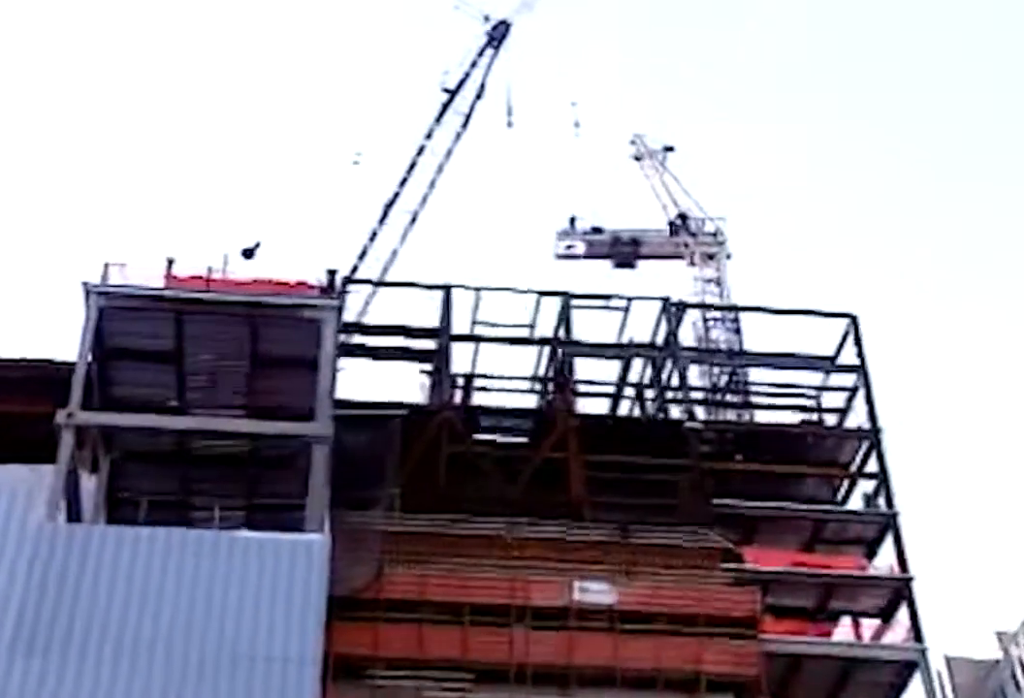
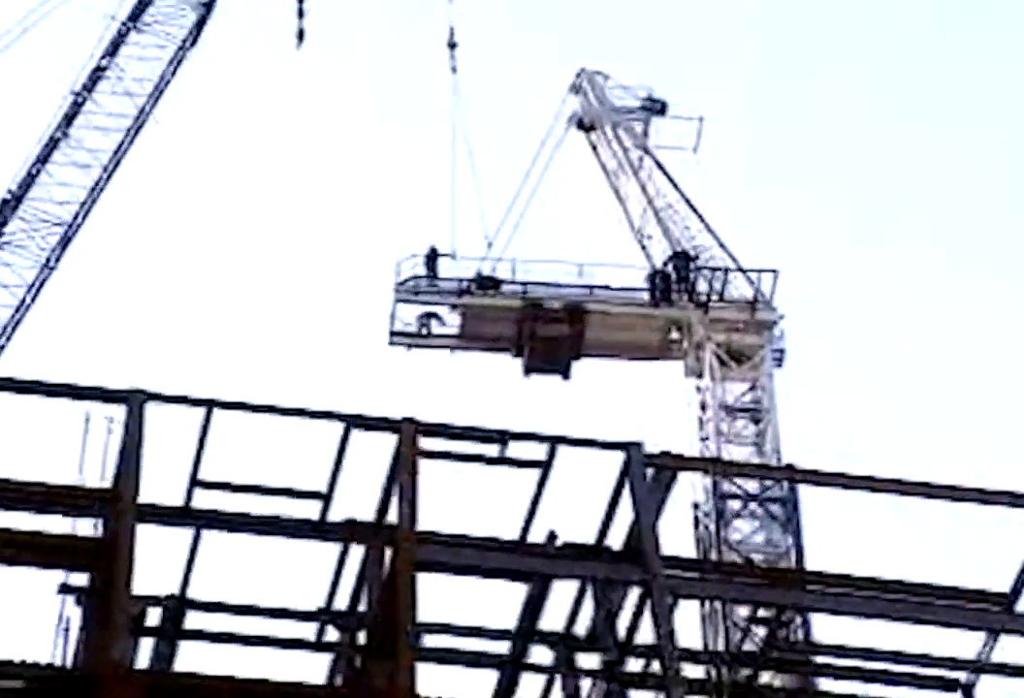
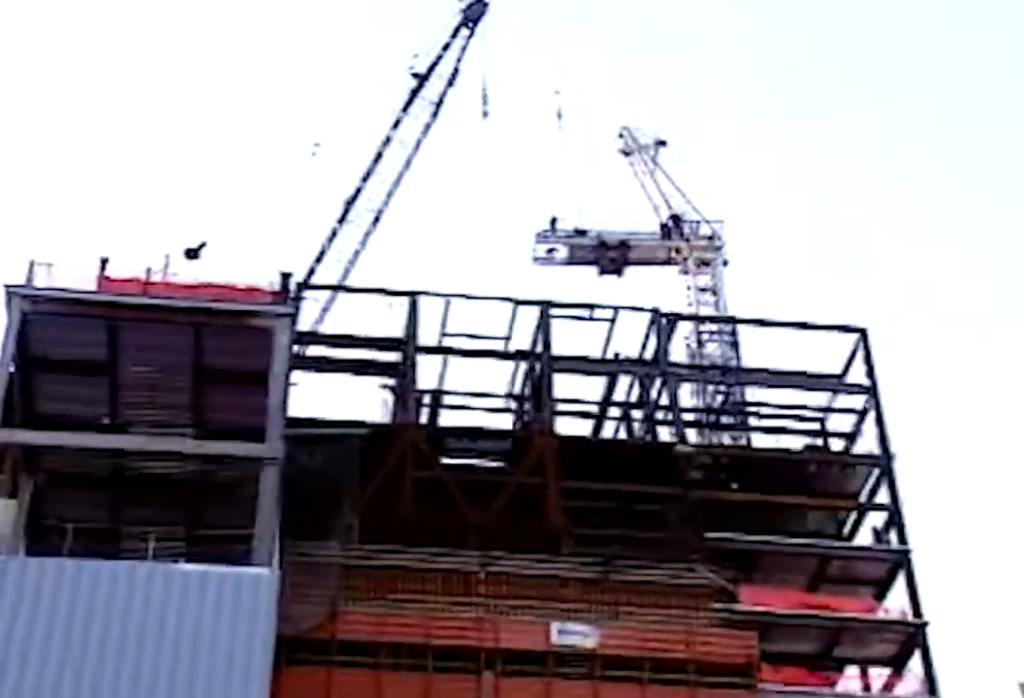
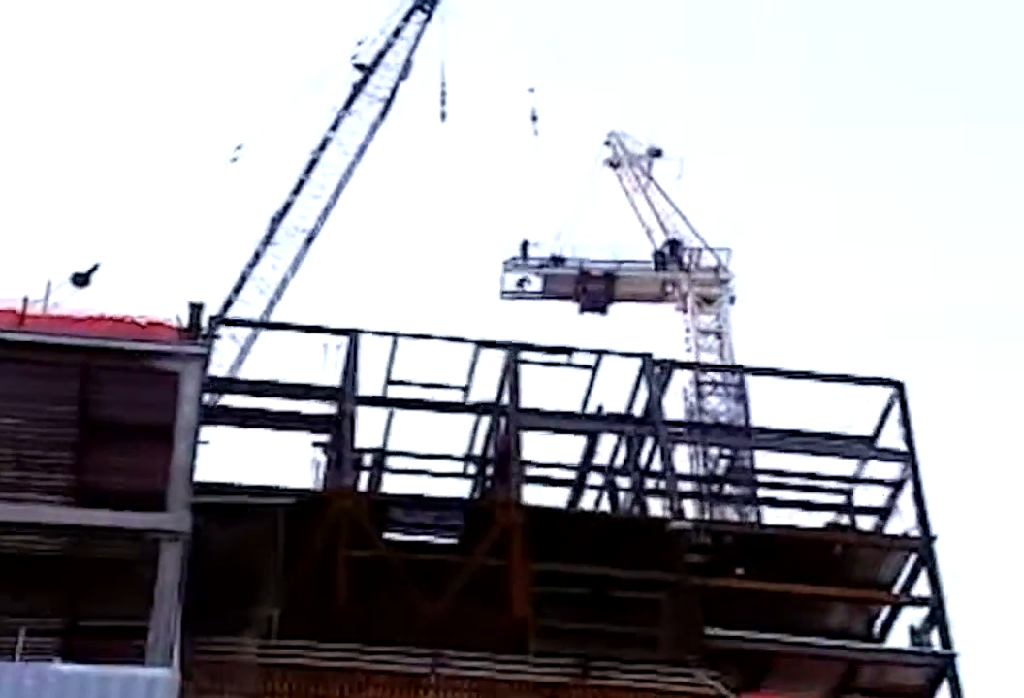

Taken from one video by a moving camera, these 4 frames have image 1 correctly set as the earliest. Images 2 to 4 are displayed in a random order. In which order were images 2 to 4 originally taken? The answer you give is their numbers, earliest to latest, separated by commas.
3, 4, 2
